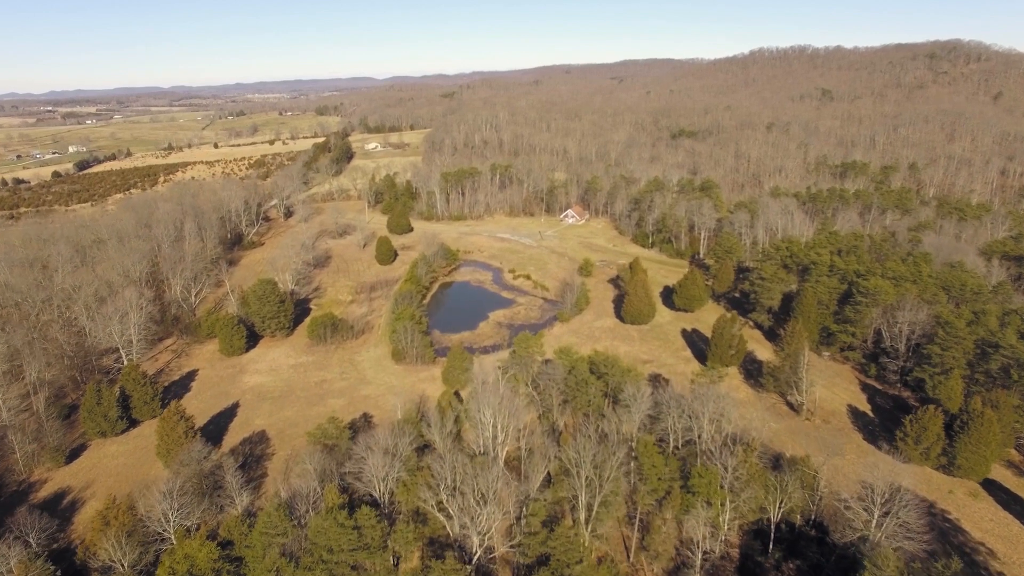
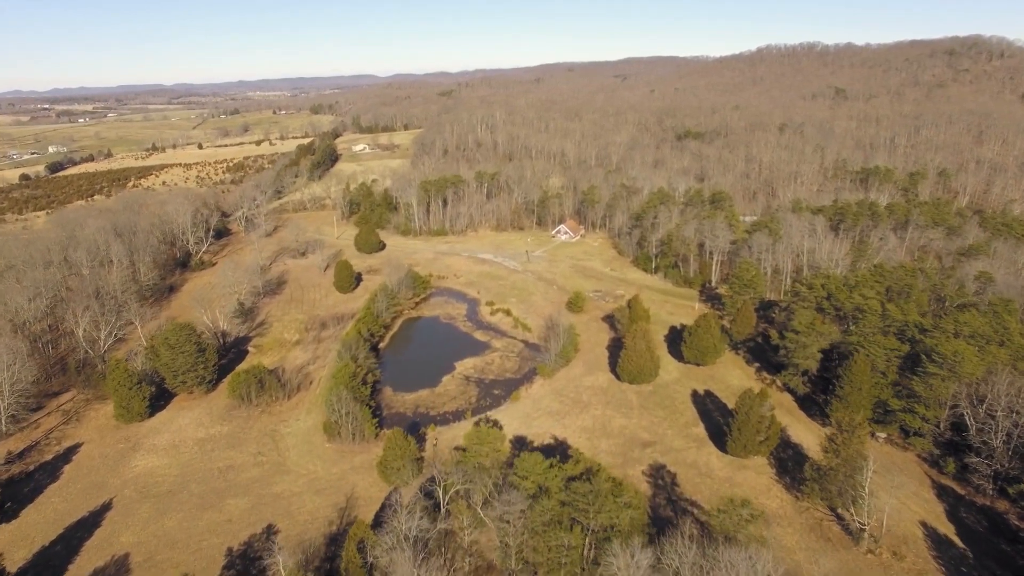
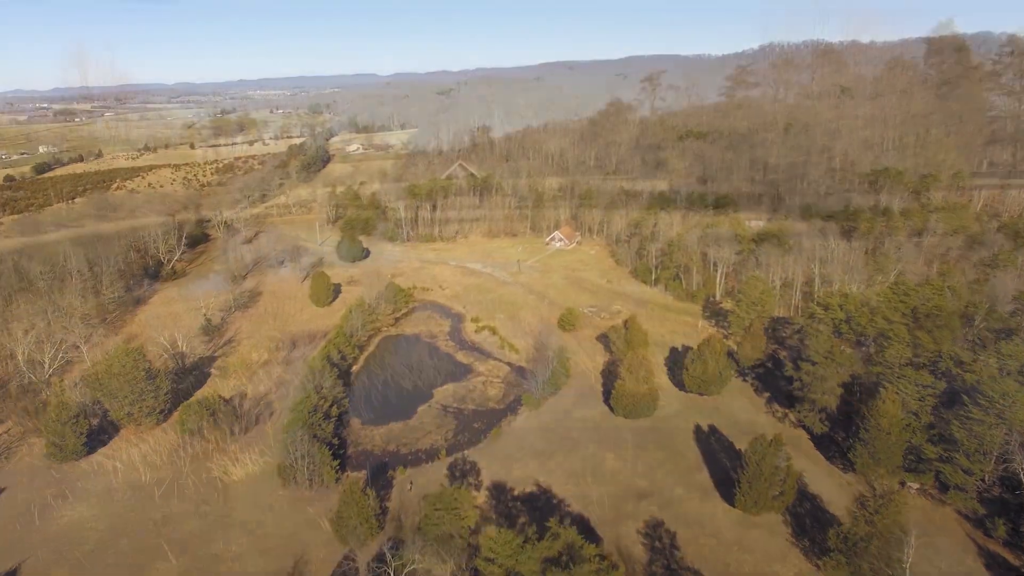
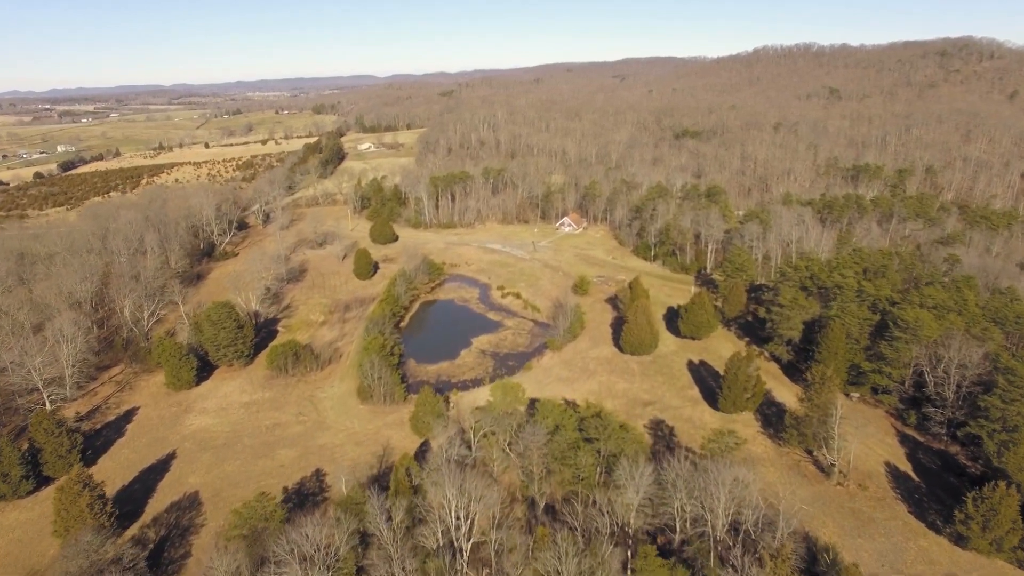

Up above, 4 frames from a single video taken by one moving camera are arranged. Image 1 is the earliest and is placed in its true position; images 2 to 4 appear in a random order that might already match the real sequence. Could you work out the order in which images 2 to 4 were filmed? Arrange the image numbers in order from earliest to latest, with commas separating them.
4, 2, 3
